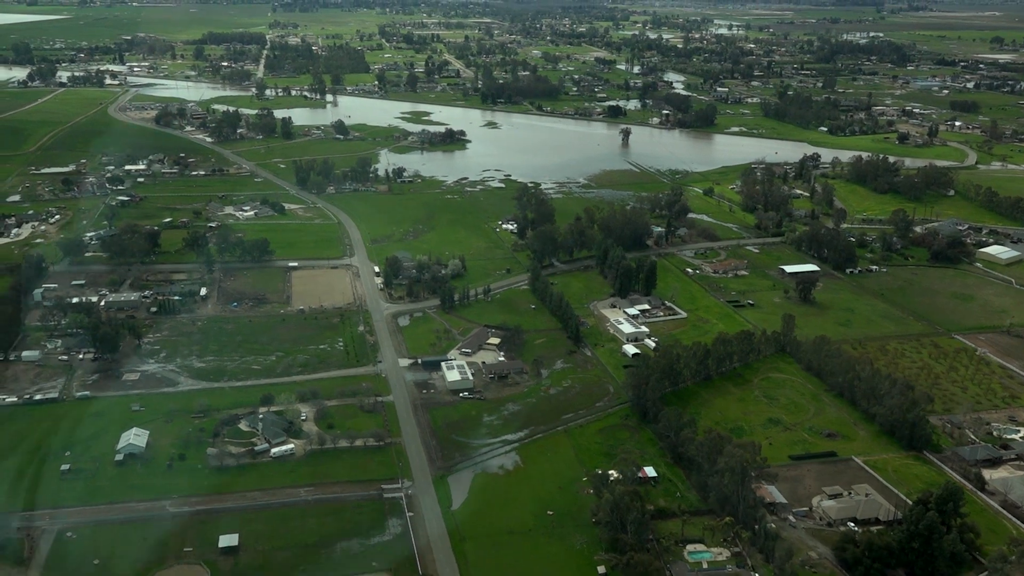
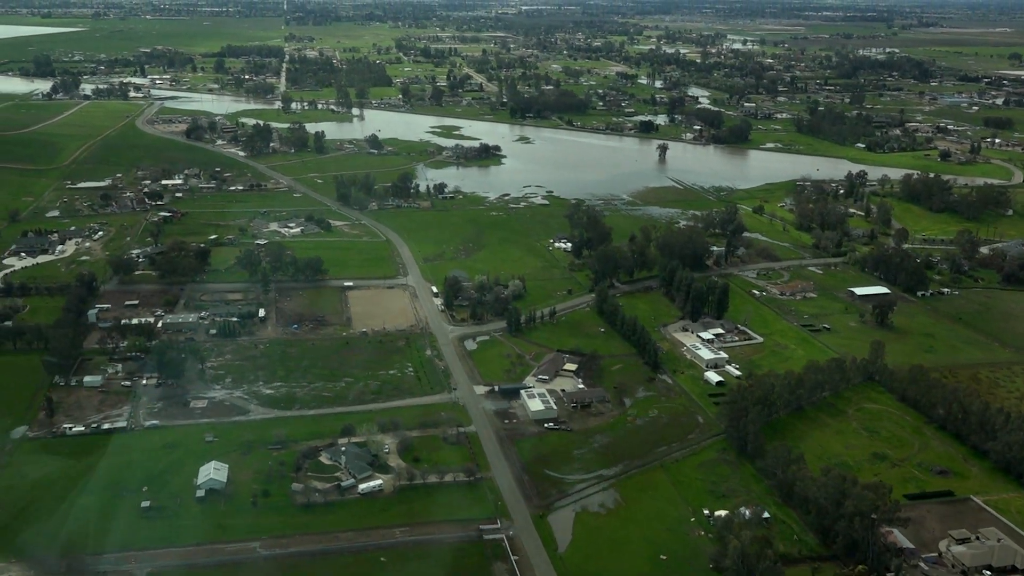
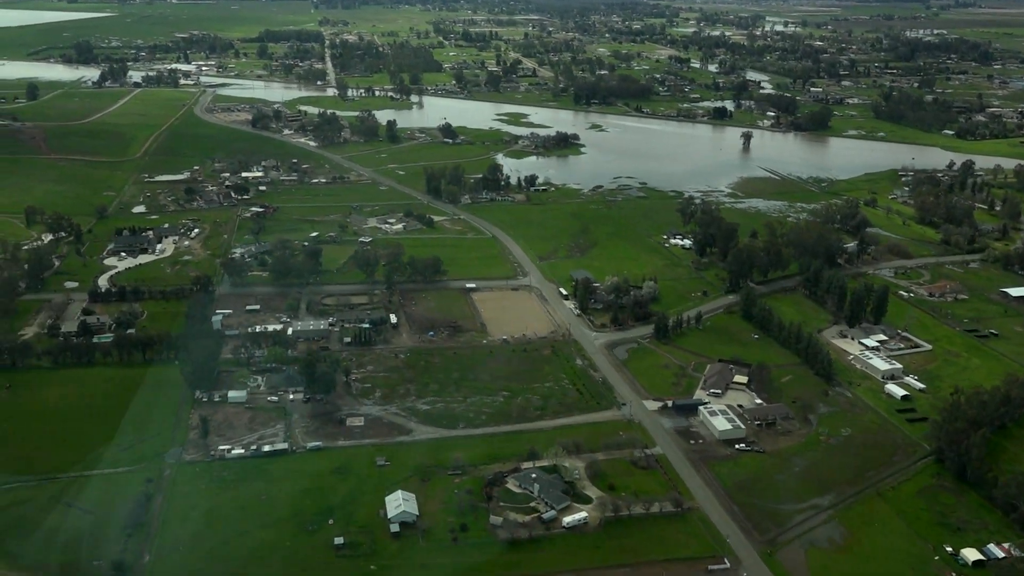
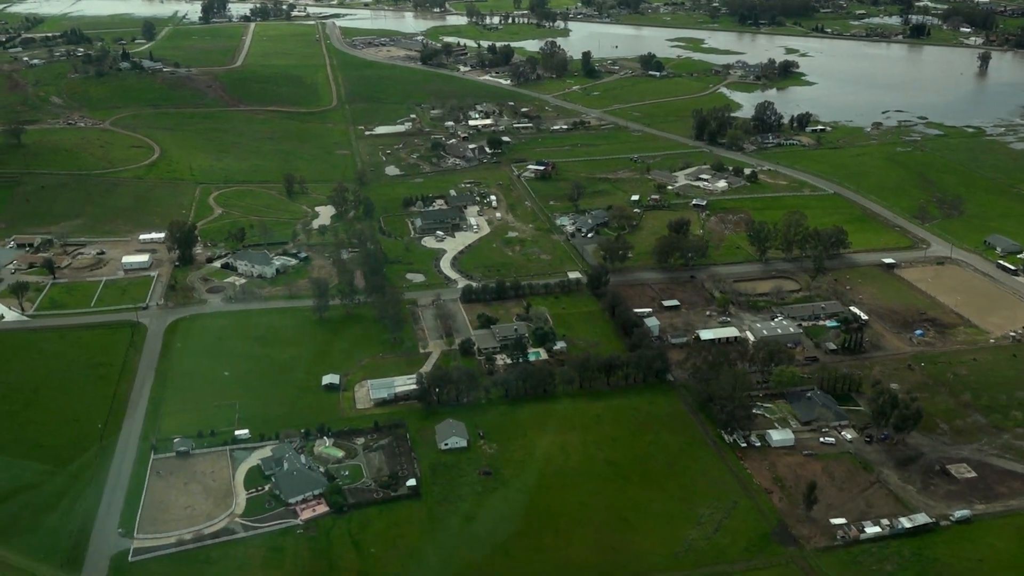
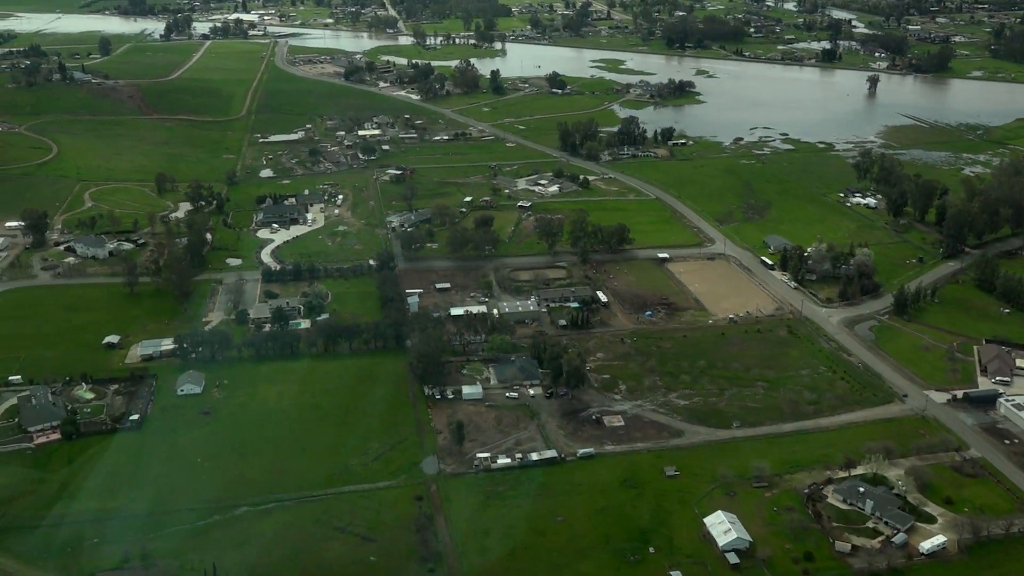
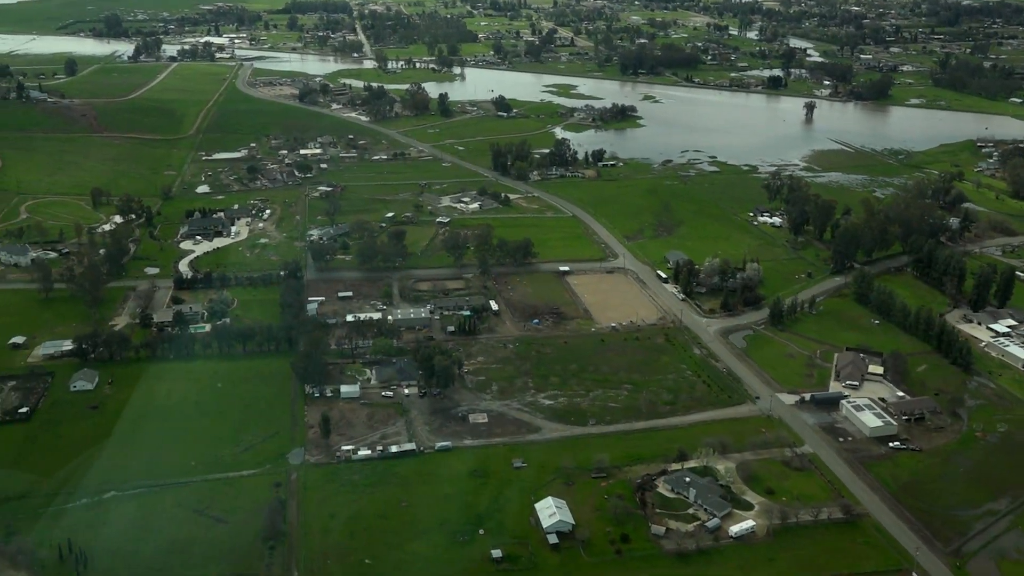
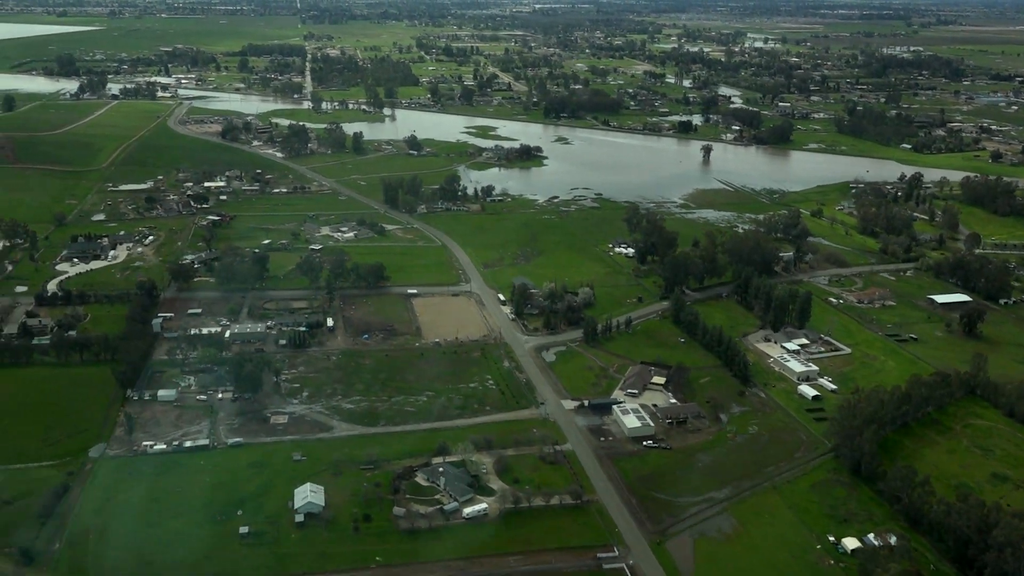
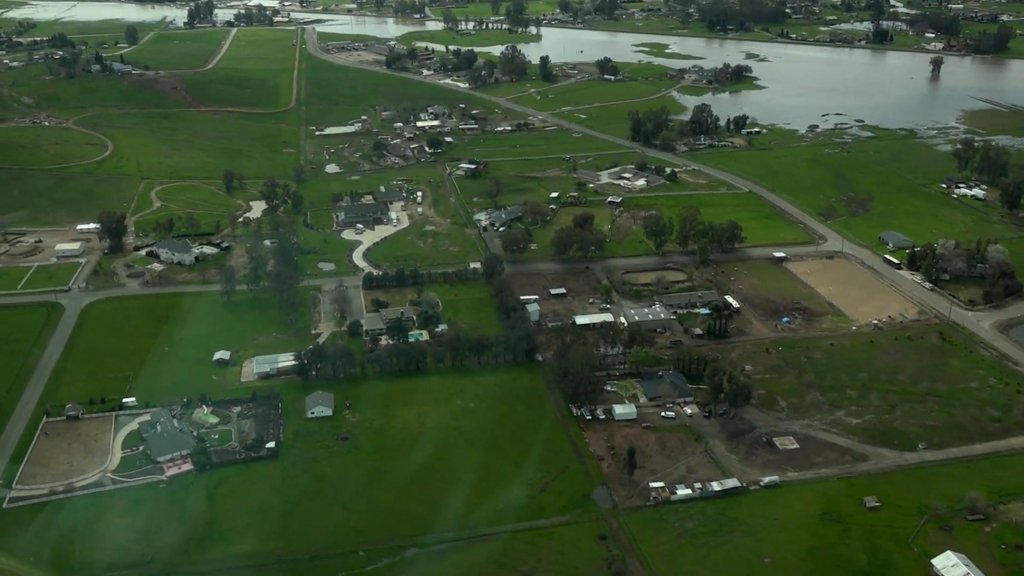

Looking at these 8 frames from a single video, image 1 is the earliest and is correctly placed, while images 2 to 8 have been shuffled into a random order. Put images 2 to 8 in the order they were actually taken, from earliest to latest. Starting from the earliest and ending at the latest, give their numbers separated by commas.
2, 7, 3, 6, 5, 8, 4
